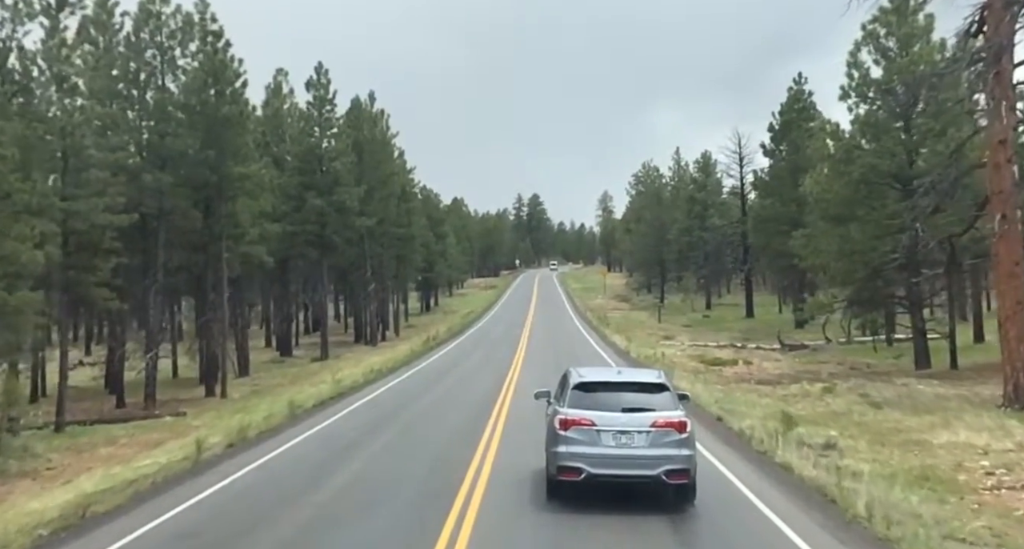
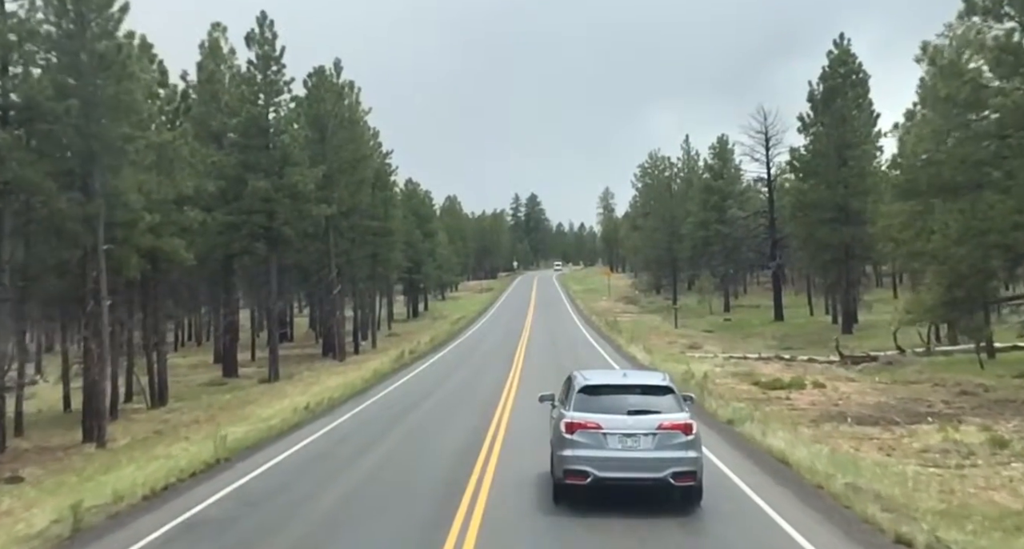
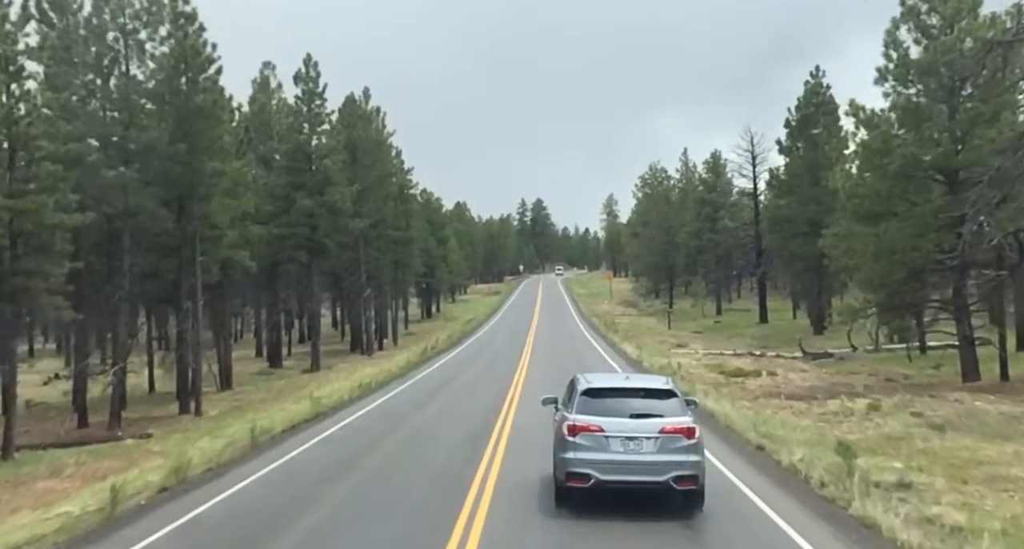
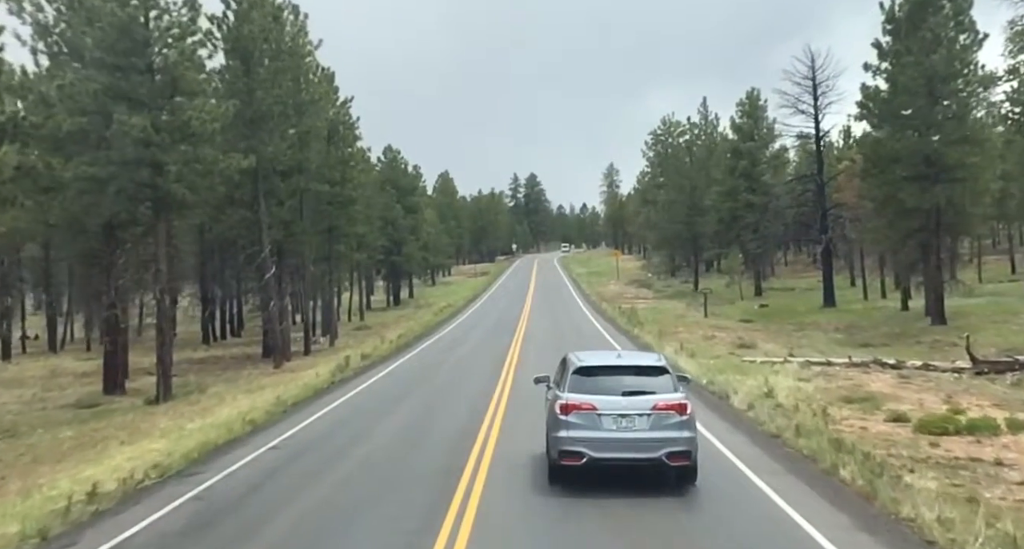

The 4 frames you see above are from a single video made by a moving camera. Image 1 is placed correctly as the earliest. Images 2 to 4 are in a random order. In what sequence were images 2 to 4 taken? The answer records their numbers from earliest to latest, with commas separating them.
3, 2, 4
